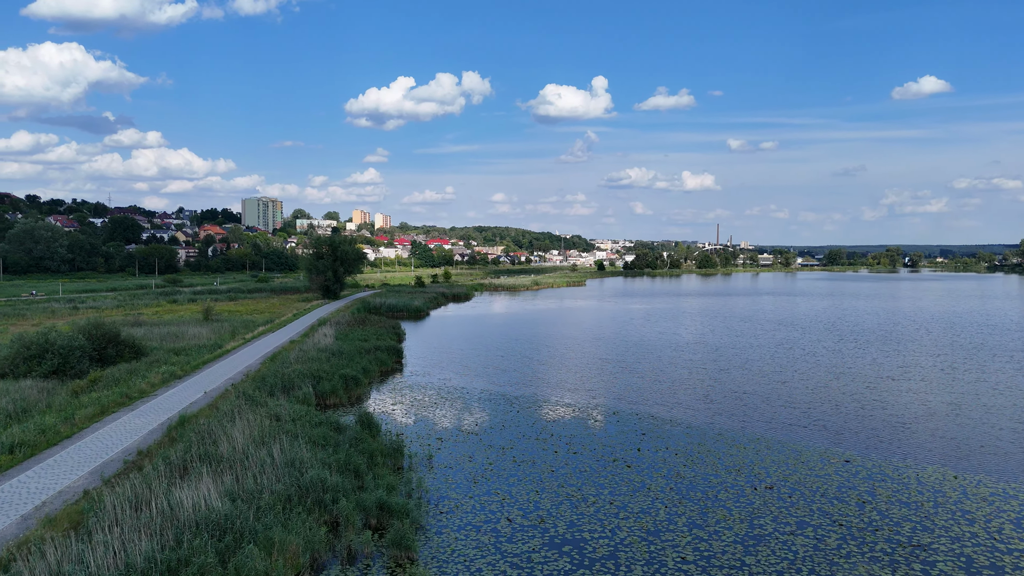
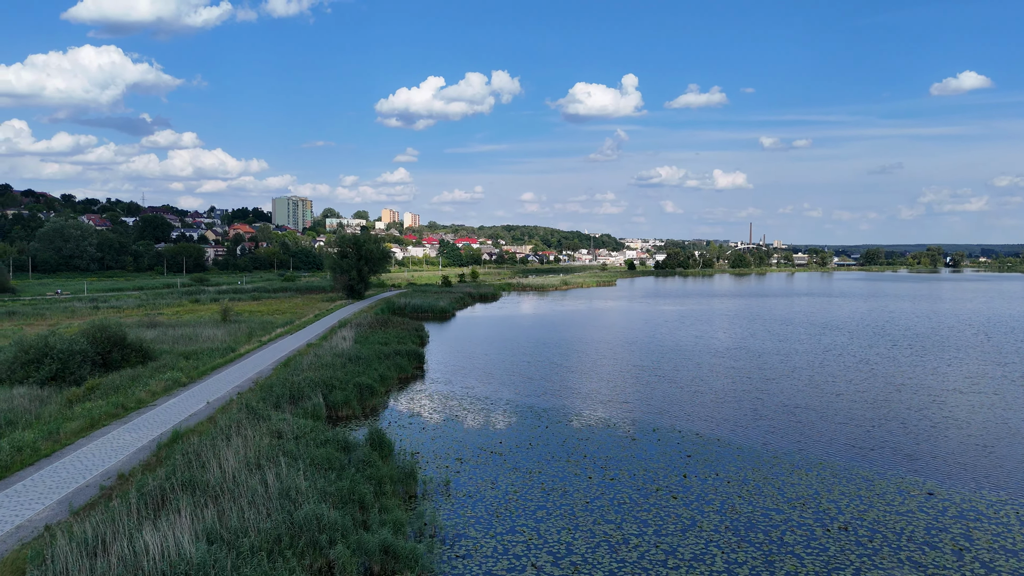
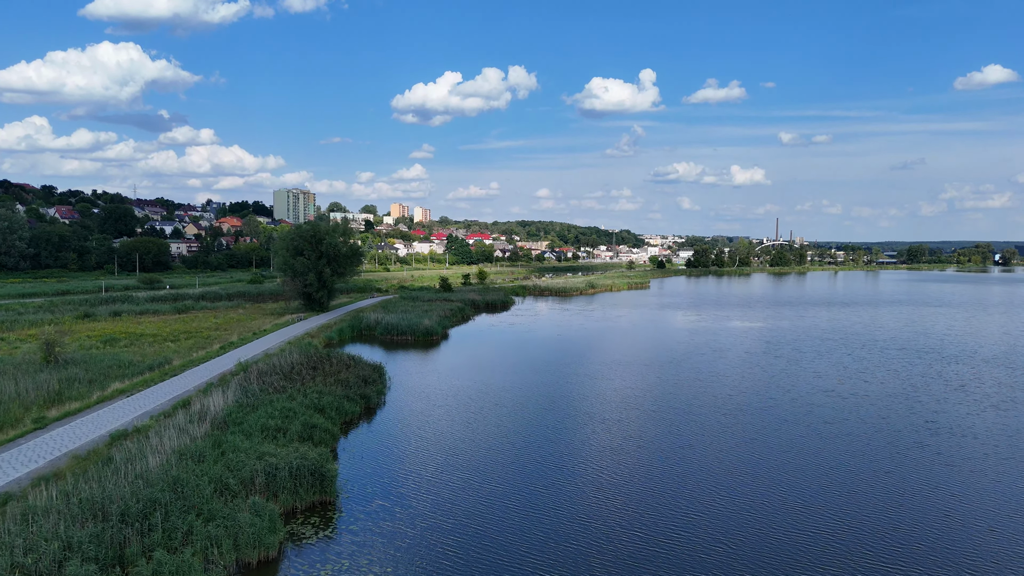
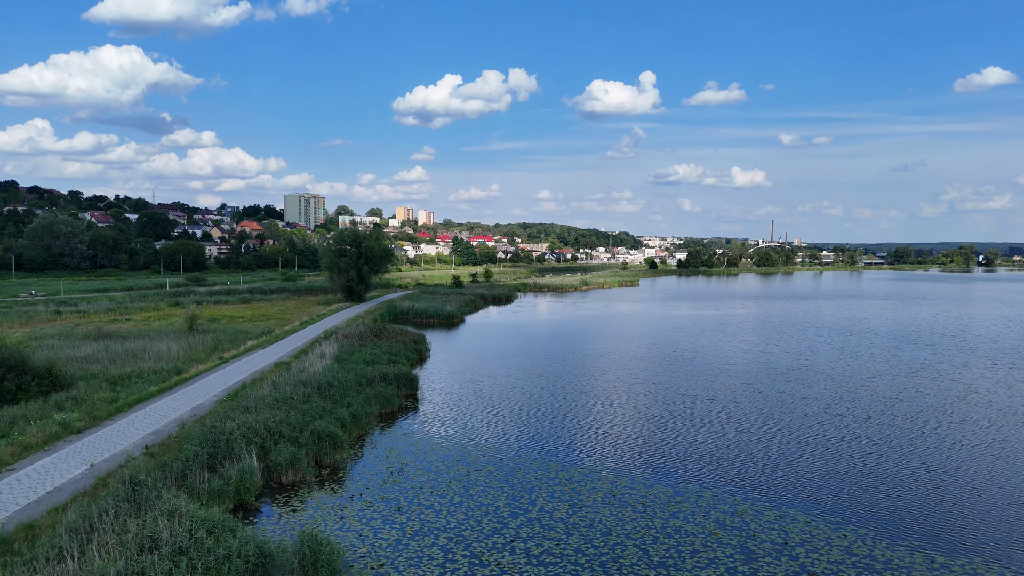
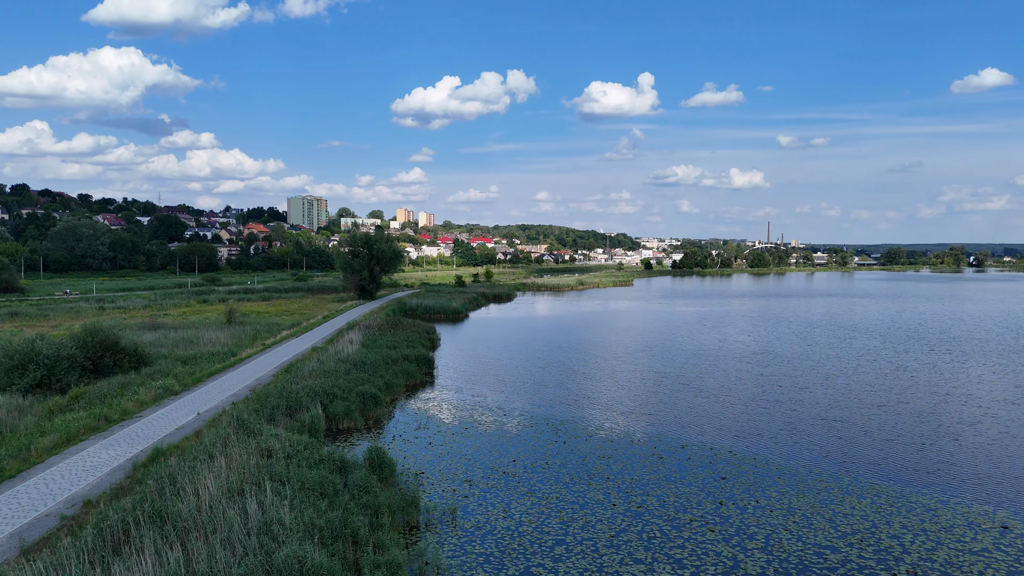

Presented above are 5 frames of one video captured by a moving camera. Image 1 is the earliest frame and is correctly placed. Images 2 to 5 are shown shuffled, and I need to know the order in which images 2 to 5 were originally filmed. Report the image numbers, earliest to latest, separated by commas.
2, 5, 4, 3
